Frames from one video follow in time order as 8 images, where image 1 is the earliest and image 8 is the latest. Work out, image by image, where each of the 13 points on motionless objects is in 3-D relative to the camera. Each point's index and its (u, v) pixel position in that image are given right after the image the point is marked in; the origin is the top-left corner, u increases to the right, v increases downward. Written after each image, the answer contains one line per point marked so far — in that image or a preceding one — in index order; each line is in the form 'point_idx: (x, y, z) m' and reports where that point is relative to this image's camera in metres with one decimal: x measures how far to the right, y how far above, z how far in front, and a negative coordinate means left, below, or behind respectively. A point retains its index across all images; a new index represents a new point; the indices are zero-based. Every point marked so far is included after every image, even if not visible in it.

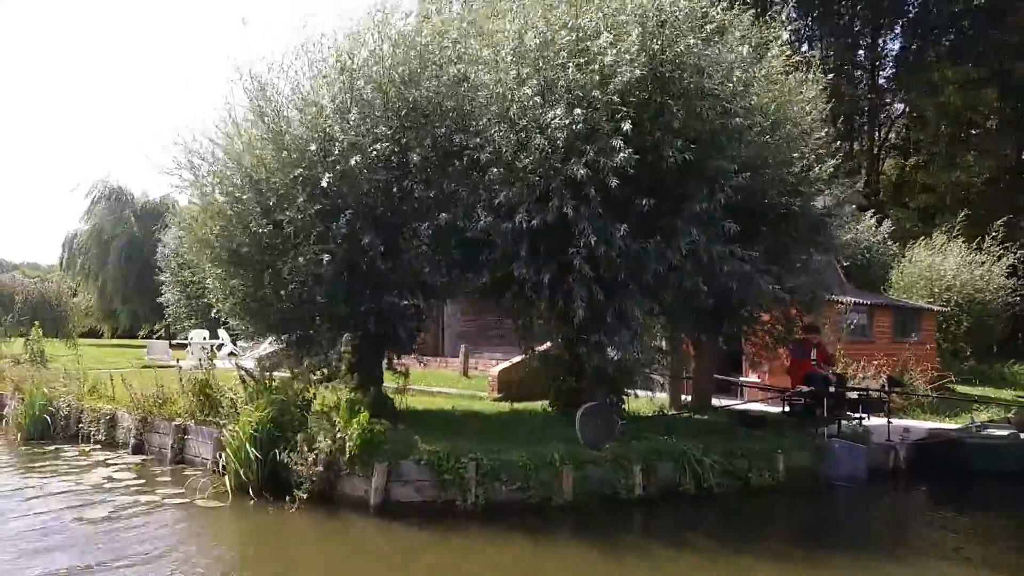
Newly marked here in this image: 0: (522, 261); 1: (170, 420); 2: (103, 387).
0: (0.0, +0.4, +10.7) m
1: (-5.6, -2.2, +12.6) m
2: (-8.1, -2.0, +15.2) m
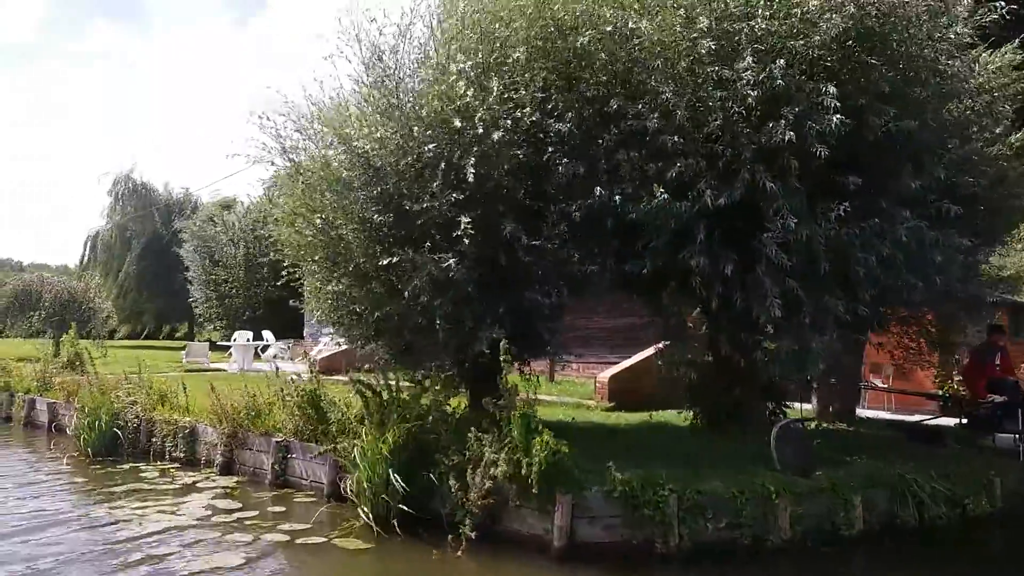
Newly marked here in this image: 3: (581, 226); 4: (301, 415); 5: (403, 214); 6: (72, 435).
0: (+2.1, +0.5, +8.9) m
1: (-3.5, -2.1, +10.9) m
2: (-5.9, -1.9, +13.5) m
3: (+0.9, +0.8, +9.4) m
4: (-2.9, -1.7, +10.5) m
5: (-1.3, +0.9, +9.5) m
6: (-7.9, -2.7, +13.8) m
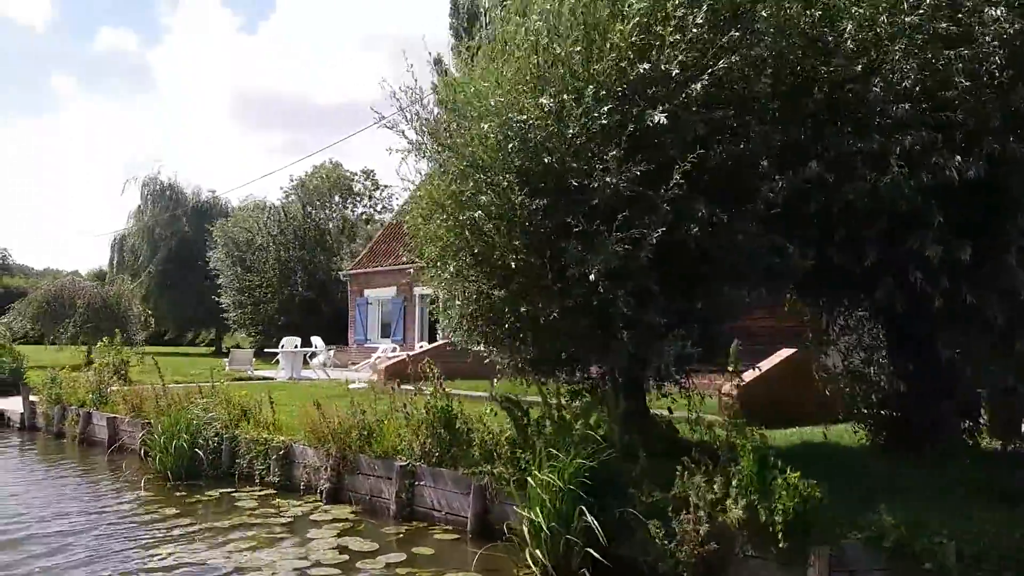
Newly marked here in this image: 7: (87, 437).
0: (+4.0, +0.5, +7.4) m
1: (-1.5, -2.1, +9.4) m
2: (-4.0, -2.0, +12.0) m
3: (+2.7, +0.8, +7.9) m
4: (-0.9, -1.7, +9.0) m
5: (+0.6, +1.0, +8.0) m
6: (-5.9, -2.7, +12.4) m
7: (-8.1, -2.8, +14.6) m
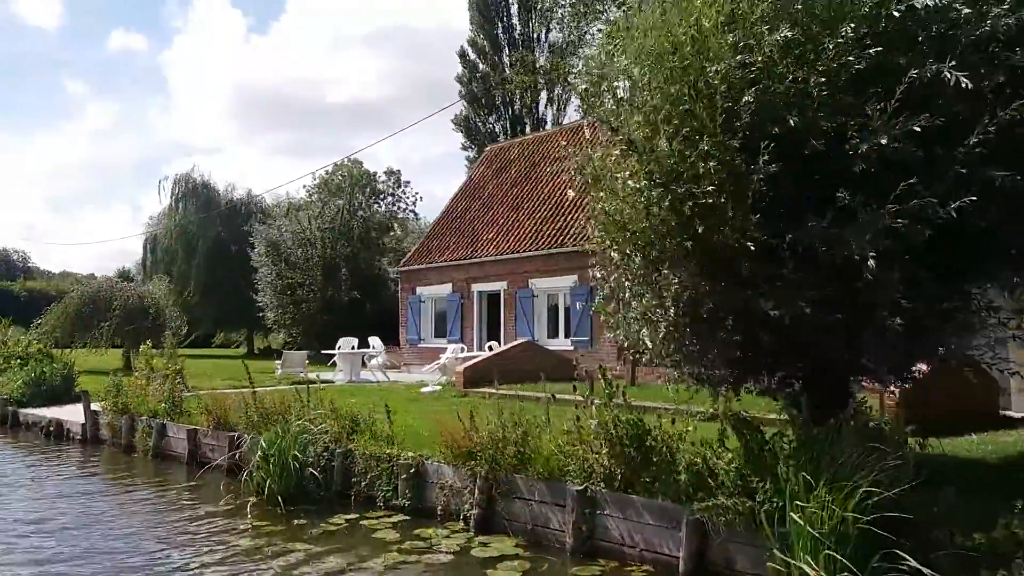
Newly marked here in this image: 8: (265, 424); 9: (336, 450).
0: (+5.9, +0.6, +5.8) m
1: (+0.4, -2.0, +7.9) m
2: (-2.0, -1.9, +10.5) m
3: (+4.7, +0.9, +6.3) m
4: (+1.0, -1.6, +7.6) m
5: (+2.5, +1.1, +6.5) m
6: (-3.9, -2.7, +11.0) m
7: (-6.0, -2.8, +13.2) m
8: (-3.5, -2.0, +11.2) m
9: (-2.3, -2.1, +10.0) m
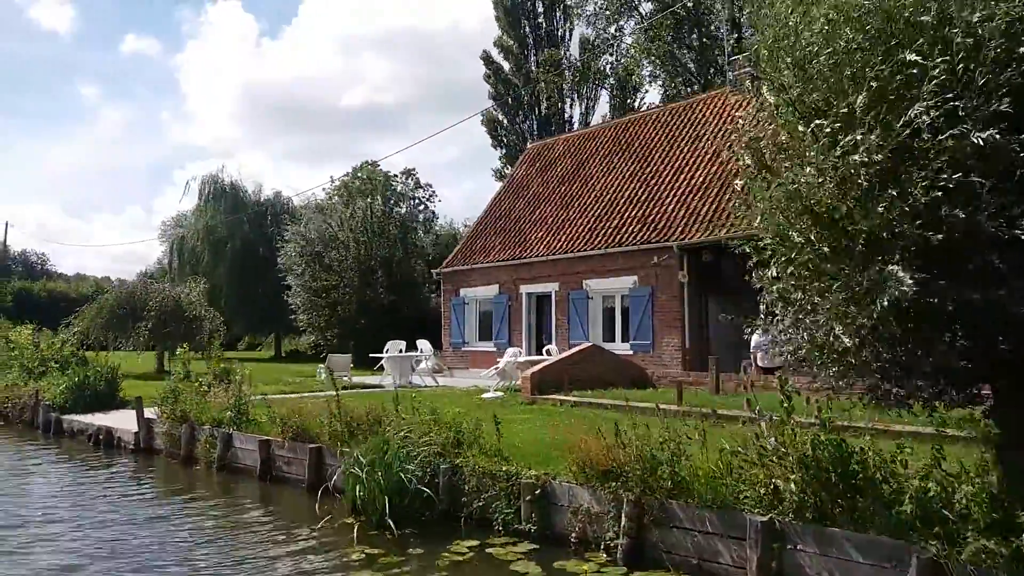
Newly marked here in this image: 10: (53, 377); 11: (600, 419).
0: (+7.4, +0.7, +4.7) m
1: (+1.9, -2.0, +6.8) m
2: (-0.5, -1.9, +9.5) m
3: (+6.1, +1.0, +5.2) m
4: (+2.5, -1.6, +6.5) m
5: (+3.9, +1.1, +5.4) m
6: (-2.4, -2.7, +9.9) m
7: (-4.5, -2.8, +12.2) m
8: (-2.0, -2.0, +10.1) m
9: (-0.8, -2.1, +9.0) m
10: (-11.2, -2.2, +18.8) m
11: (+1.4, -2.2, +12.2) m
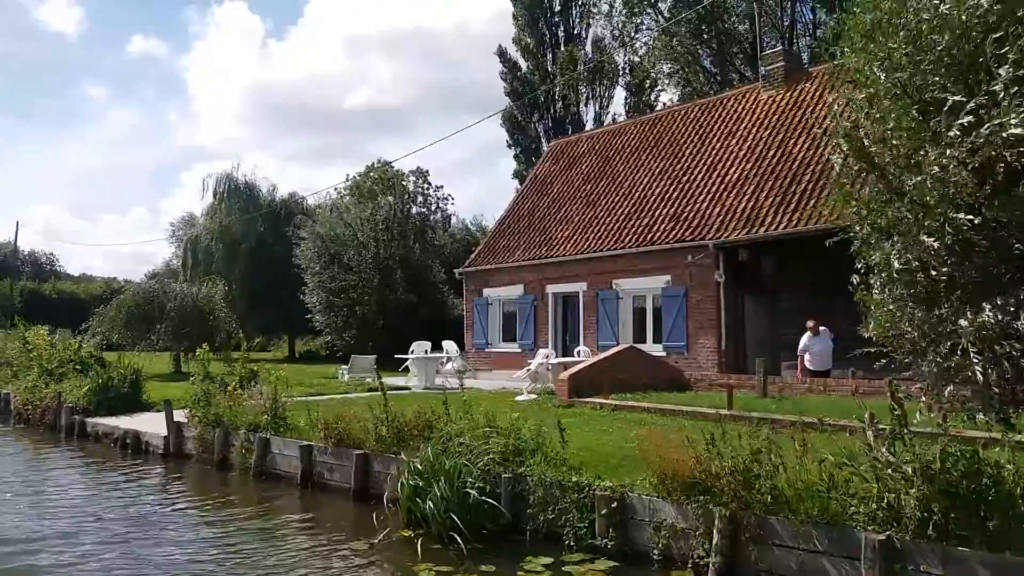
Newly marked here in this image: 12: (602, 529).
0: (+8.1, +0.7, +4.1) m
1: (+2.6, -1.9, +6.3) m
2: (+0.3, -1.8, +8.9) m
3: (+6.8, +1.0, +4.6) m
4: (+3.2, -1.6, +5.9) m
5: (+4.7, +1.1, +4.8) m
6: (-1.7, -2.6, +9.4) m
7: (-3.8, -2.8, +11.7) m
8: (-1.3, -1.9, +9.6) m
9: (-0.1, -2.1, +8.4) m
10: (-10.4, -2.2, +18.3) m
11: (+2.2, -2.1, +11.7) m
12: (+0.9, -2.4, +7.5) m
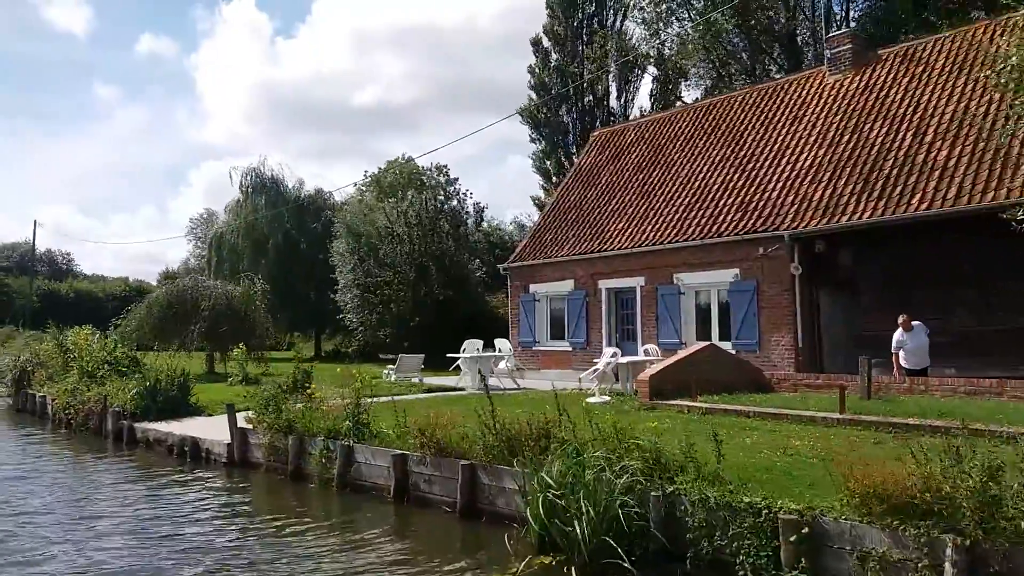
0: (+9.5, +0.8, +2.9) m
1: (+4.1, -1.8, +5.1) m
2: (+1.8, -1.7, +7.8) m
3: (+8.3, +1.1, +3.5) m
4: (+4.7, -1.5, +4.8) m
5: (+6.1, +1.2, +3.7) m
6: (-0.2, -2.5, +8.3) m
7: (-2.3, -2.7, +10.6) m
8: (+0.2, -1.9, +8.5) m
9: (+1.4, -2.0, +7.3) m
10: (-8.9, -2.1, +17.3) m
11: (+3.7, -2.0, +10.6) m
12: (+2.4, -2.3, +6.4) m
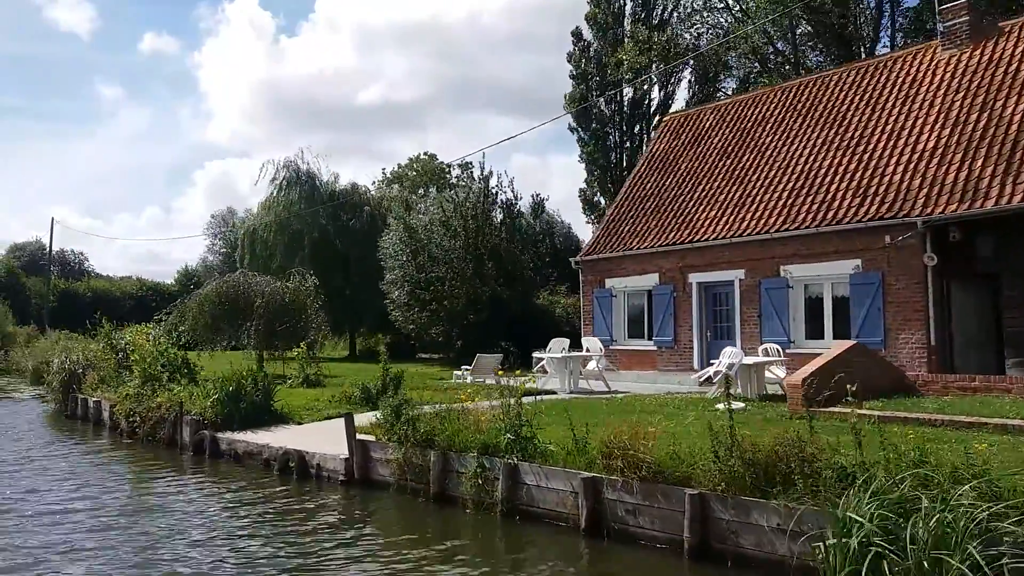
0: (+11.8, +1.0, +1.1) m
1: (+6.4, -1.7, +3.4) m
2: (+4.1, -1.6, +6.1) m
3: (+10.5, +1.3, +1.7) m
4: (+6.9, -1.3, +3.0) m
5: (+8.4, +1.4, +1.9) m
6: (+2.1, -2.4, +6.5) m
7: (+0.1, -2.5, +8.8) m
8: (+2.5, -1.7, +6.8) m
9: (+3.7, -1.8, +5.6) m
10: (-6.5, -2.0, +15.6) m
11: (+6.0, -1.9, +8.8) m
12: (+4.7, -2.1, +4.7) m
